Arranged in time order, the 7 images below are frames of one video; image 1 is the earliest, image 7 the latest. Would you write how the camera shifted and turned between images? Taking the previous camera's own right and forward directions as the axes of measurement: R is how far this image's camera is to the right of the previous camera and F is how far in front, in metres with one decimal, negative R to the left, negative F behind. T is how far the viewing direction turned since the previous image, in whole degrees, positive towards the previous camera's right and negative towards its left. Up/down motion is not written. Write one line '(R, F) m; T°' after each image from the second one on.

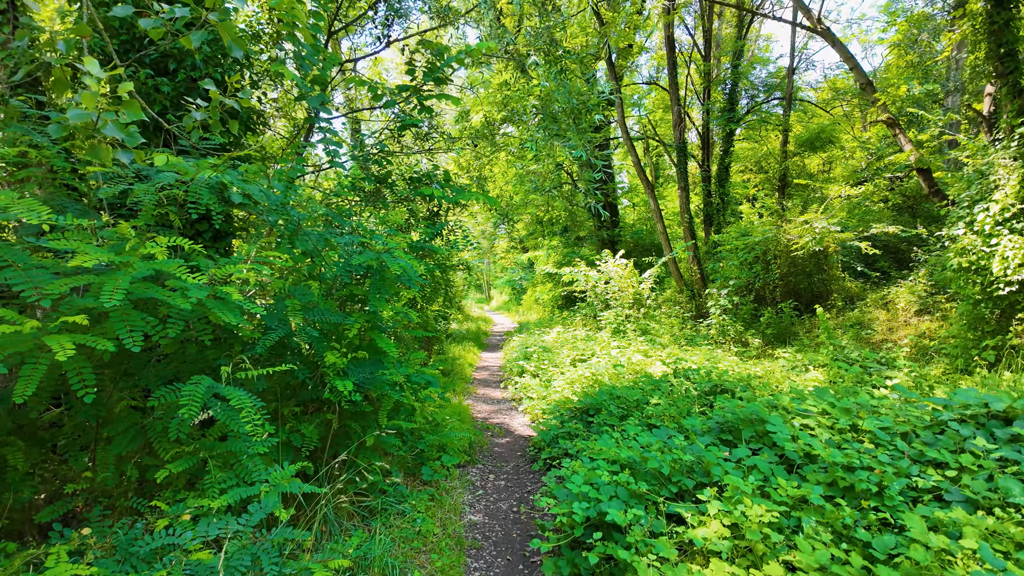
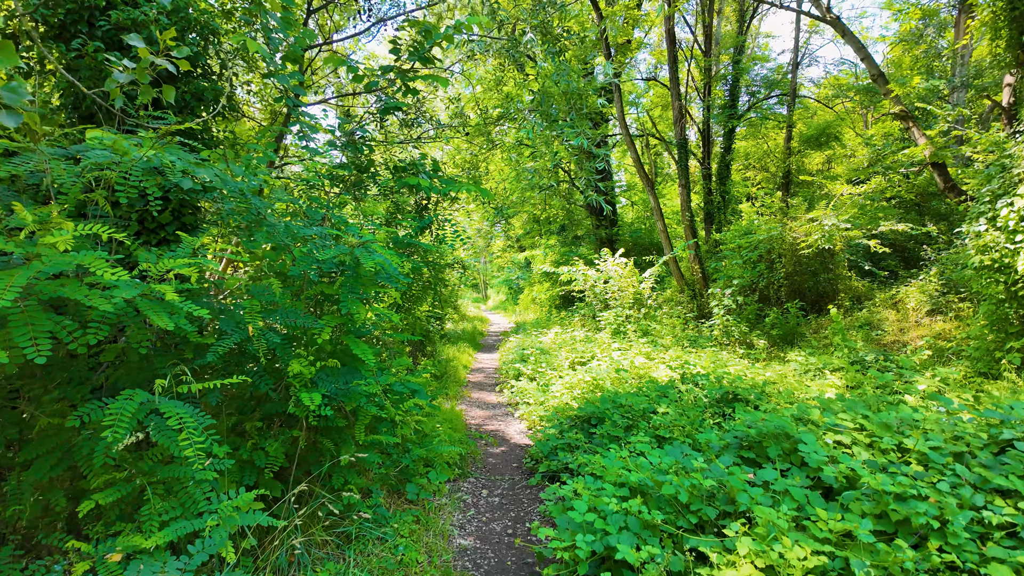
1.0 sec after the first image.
(0.0, +0.4) m; 0°
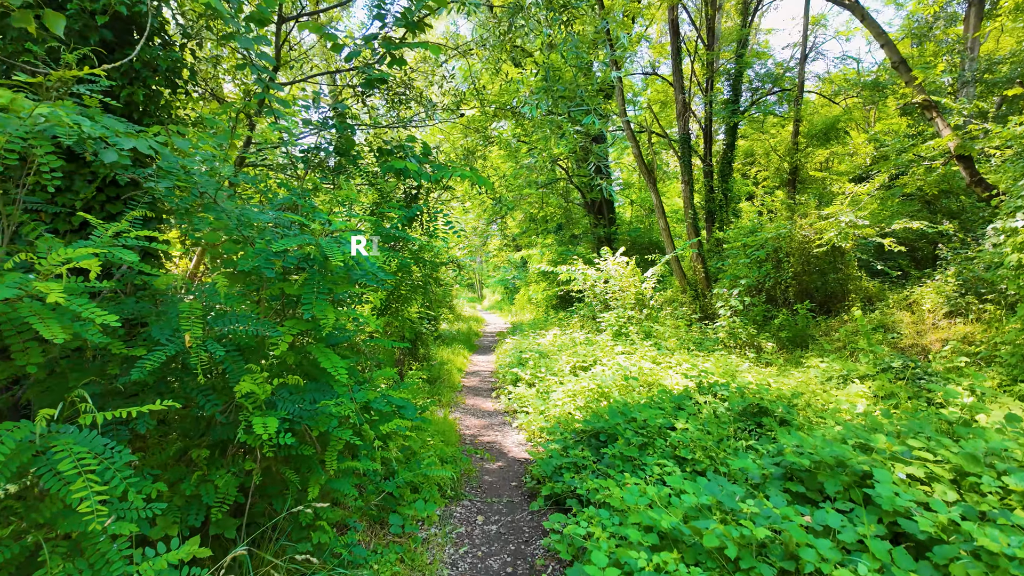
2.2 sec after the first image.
(0.0, +0.5) m; +1°
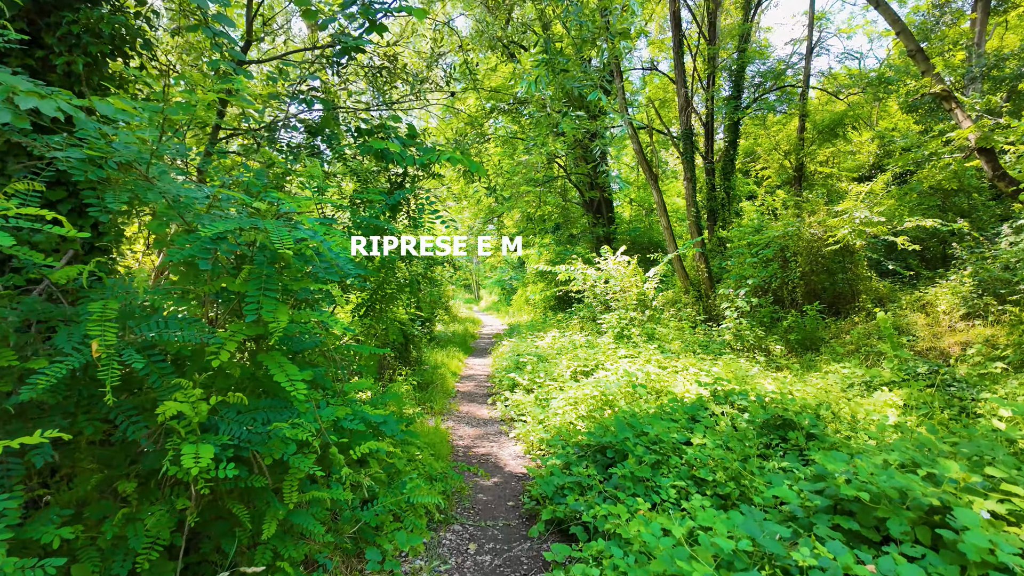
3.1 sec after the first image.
(0.0, +0.4) m; 0°
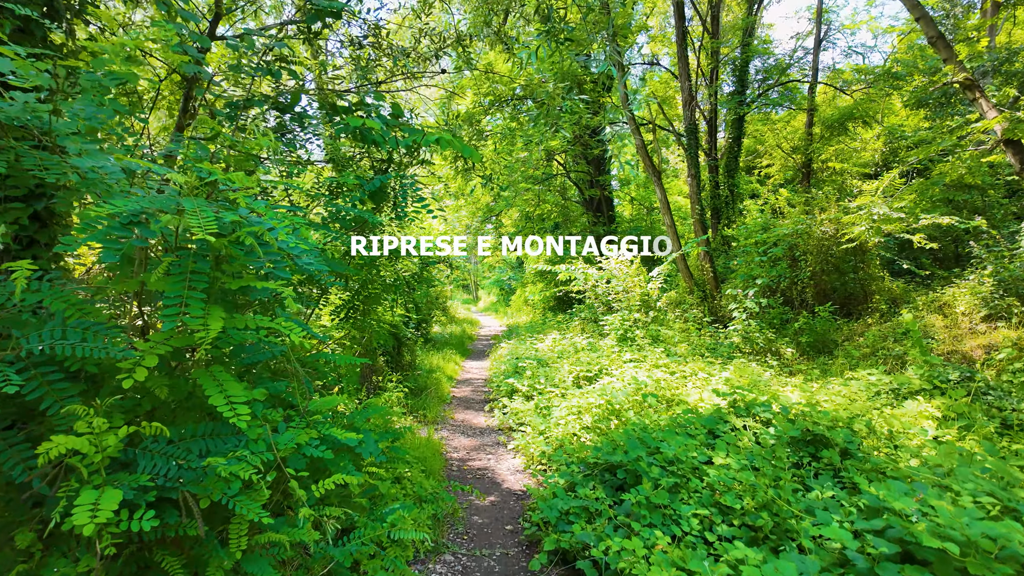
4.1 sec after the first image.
(0.0, +0.4) m; 0°
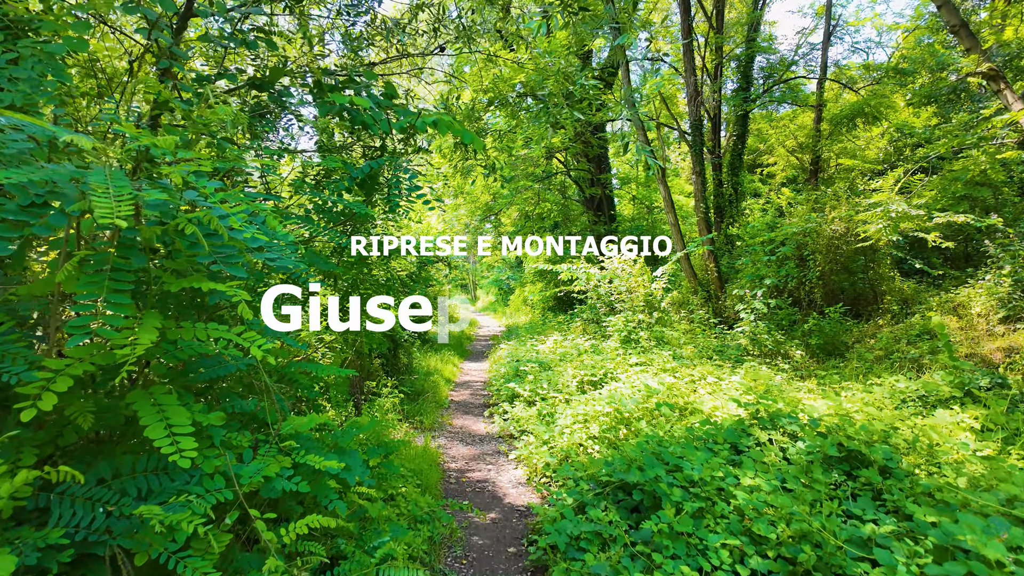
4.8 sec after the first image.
(0.0, +0.3) m; 0°
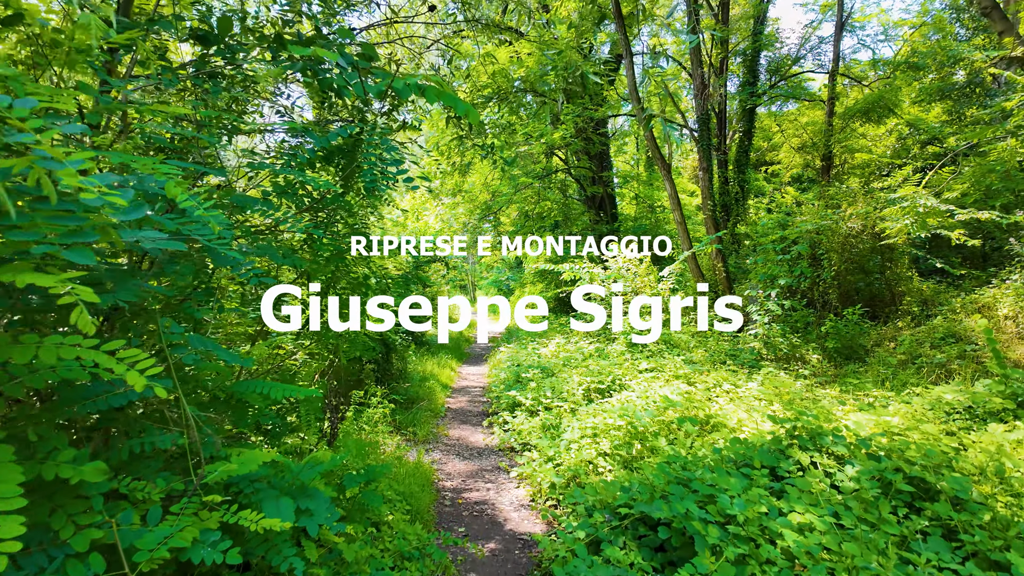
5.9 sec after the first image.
(0.0, +0.4) m; 0°
